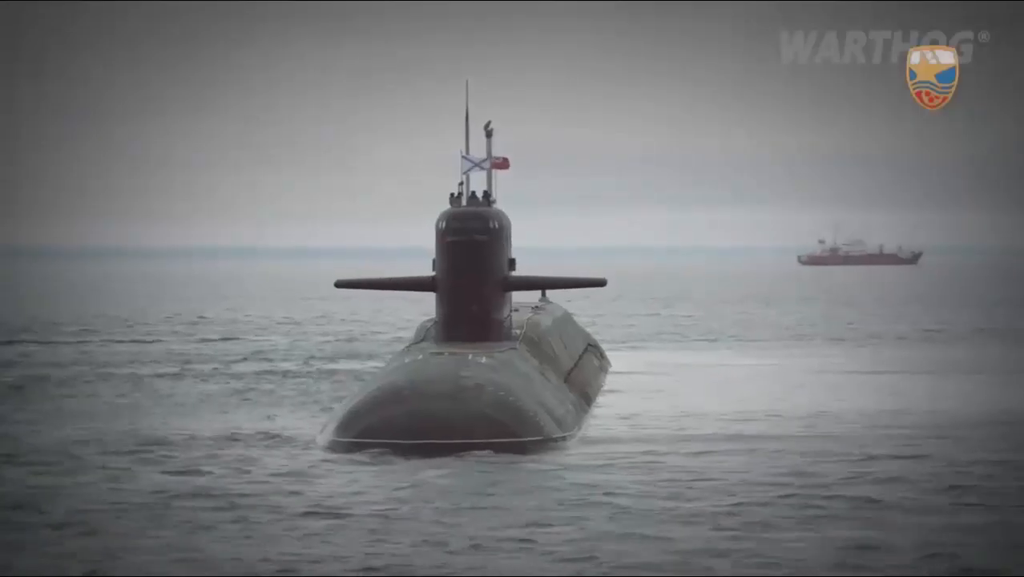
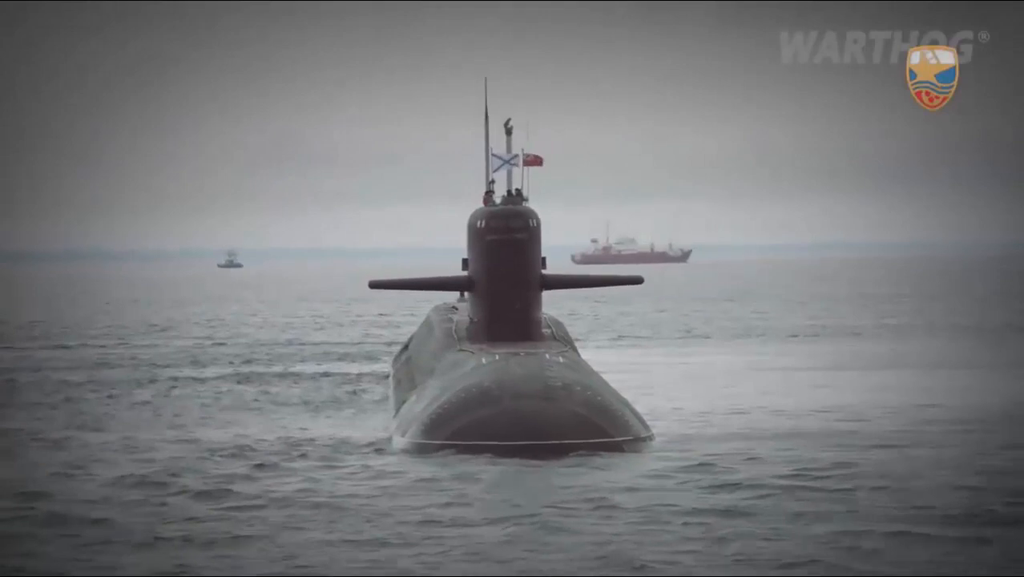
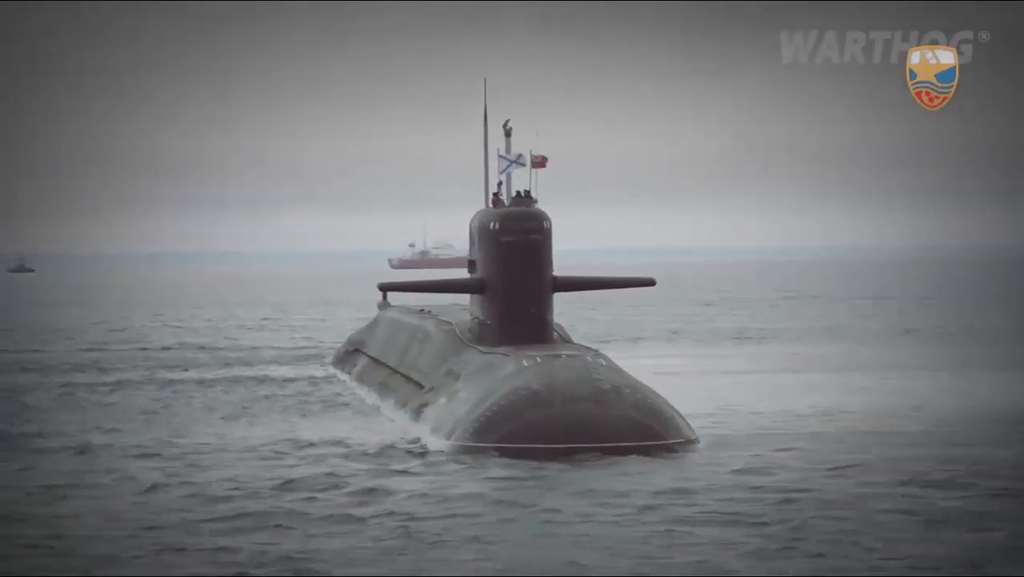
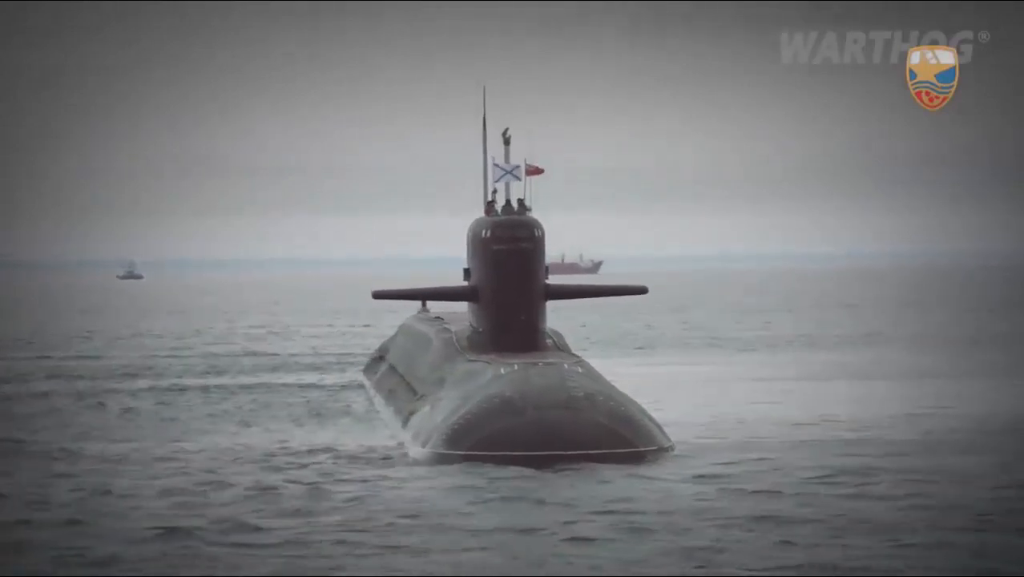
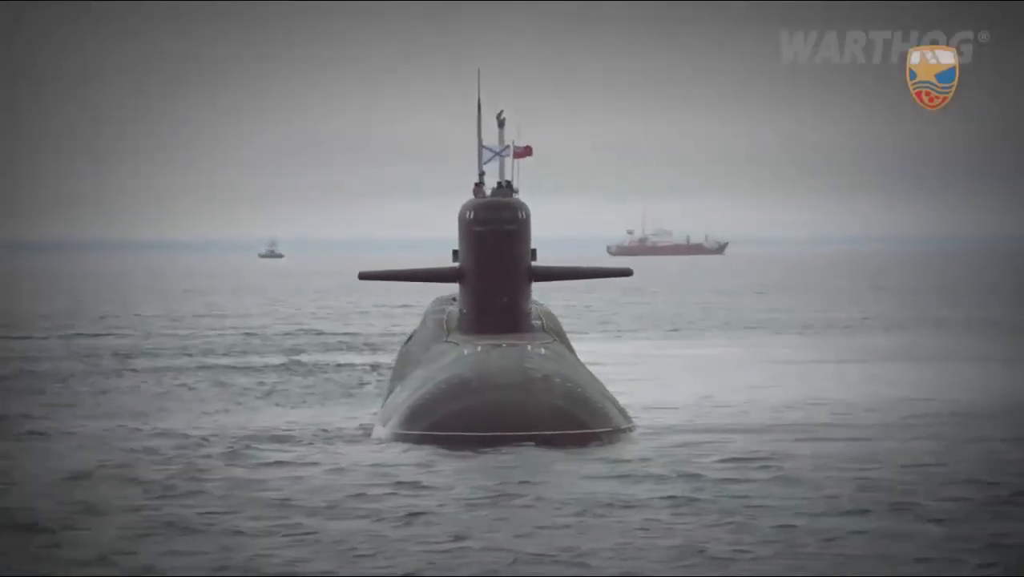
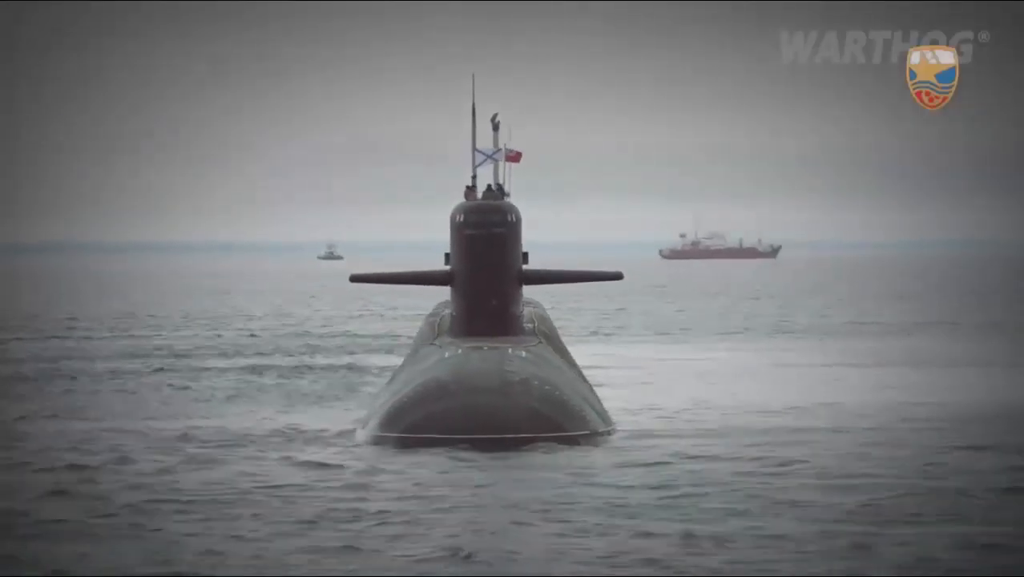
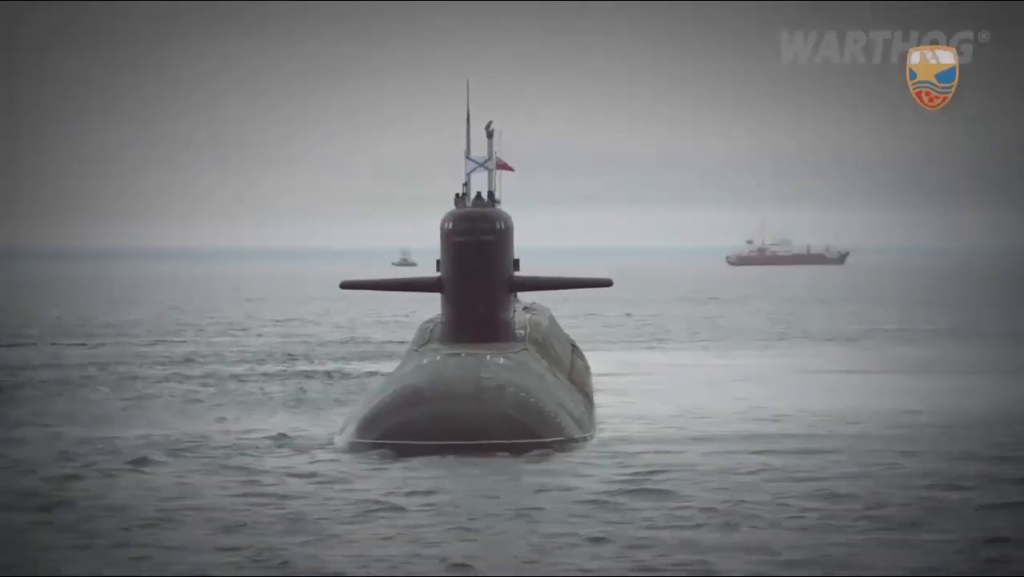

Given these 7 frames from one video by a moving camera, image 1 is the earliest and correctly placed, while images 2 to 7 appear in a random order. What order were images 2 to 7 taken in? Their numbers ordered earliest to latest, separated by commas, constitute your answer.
7, 6, 5, 2, 4, 3
